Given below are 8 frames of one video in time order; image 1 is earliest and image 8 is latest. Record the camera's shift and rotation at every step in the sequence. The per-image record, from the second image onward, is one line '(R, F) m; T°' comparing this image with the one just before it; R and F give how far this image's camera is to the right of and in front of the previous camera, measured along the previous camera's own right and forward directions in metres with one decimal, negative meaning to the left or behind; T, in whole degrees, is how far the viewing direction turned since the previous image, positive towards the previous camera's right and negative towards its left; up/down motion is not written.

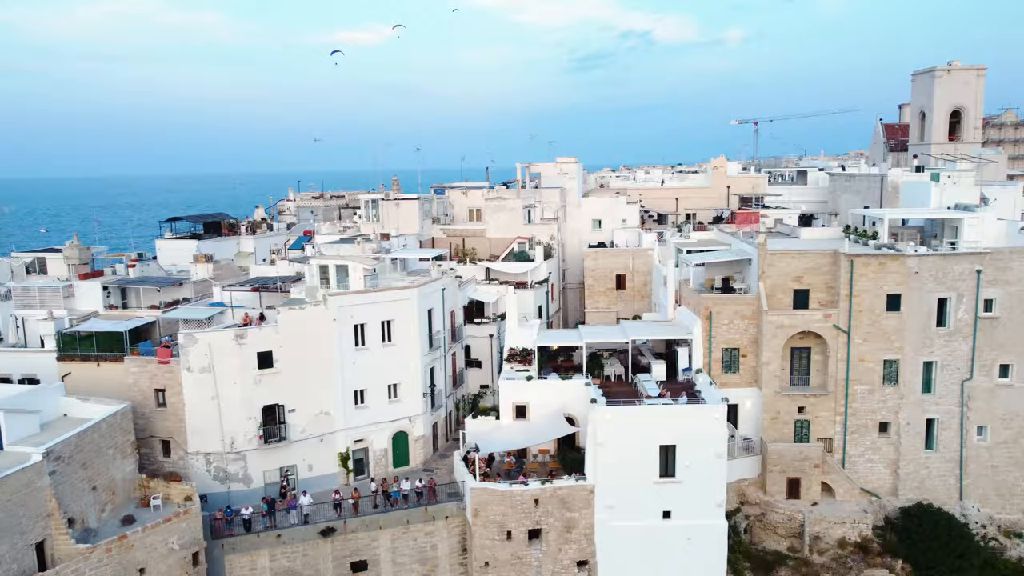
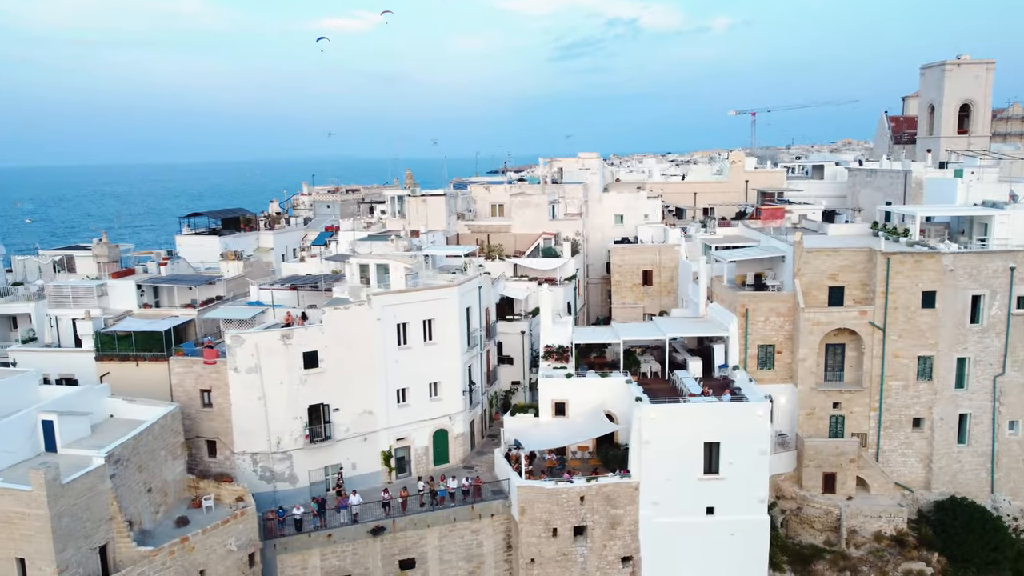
(-2.0, -0.1) m; +1°
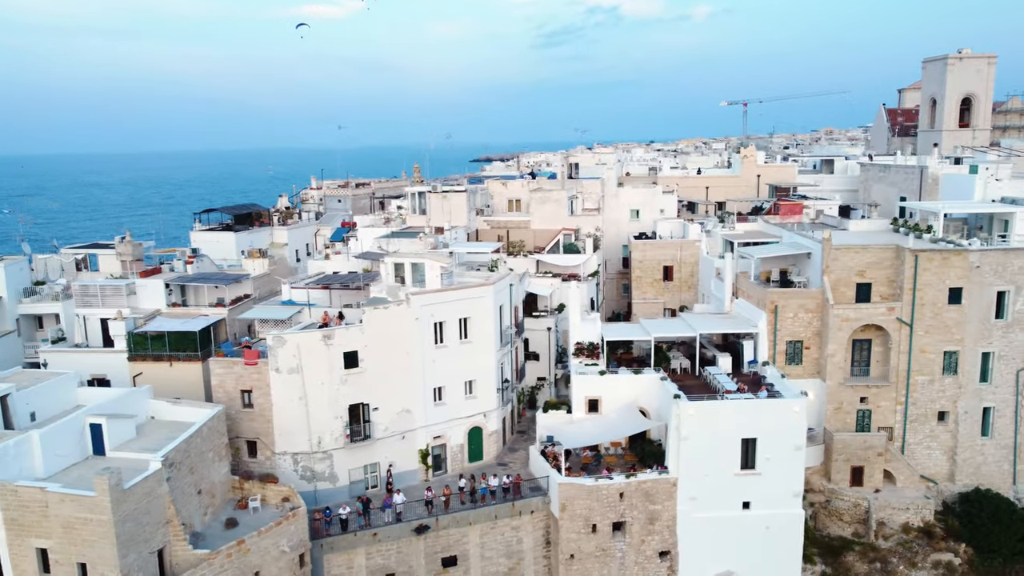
(-2.0, -0.2) m; +1°
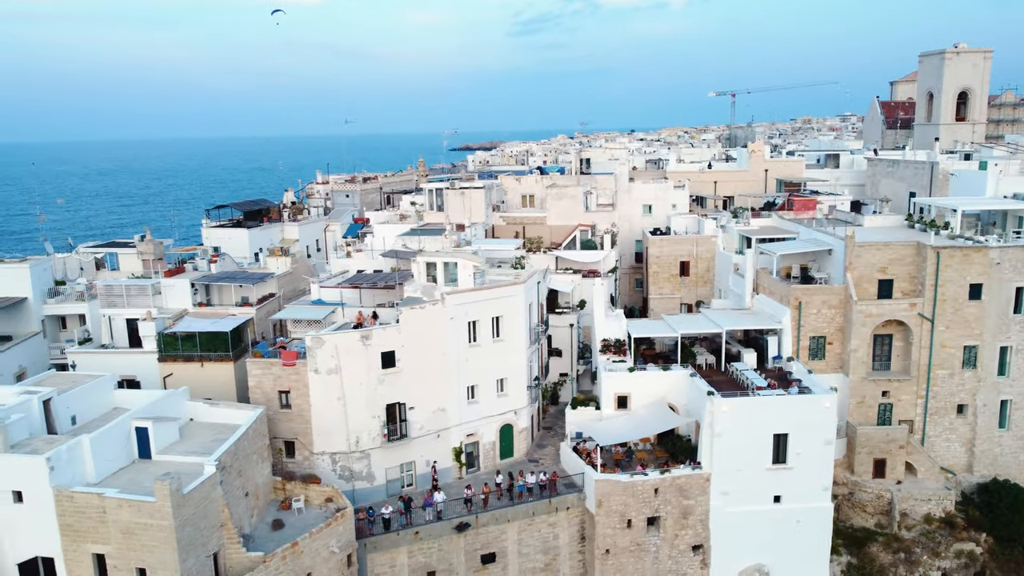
(-2.0, -0.2) m; +2°
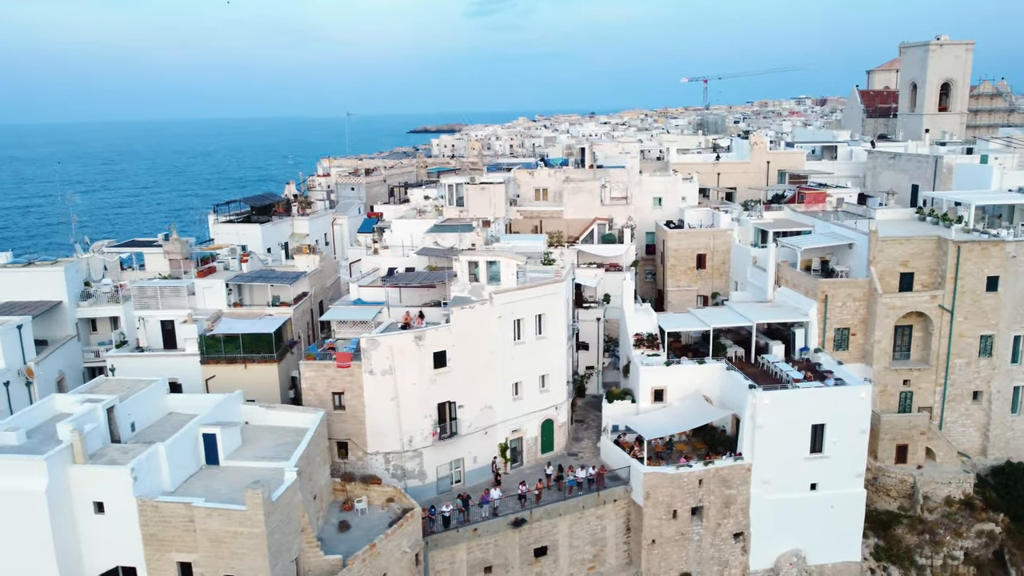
(-3.3, -0.4) m; +3°
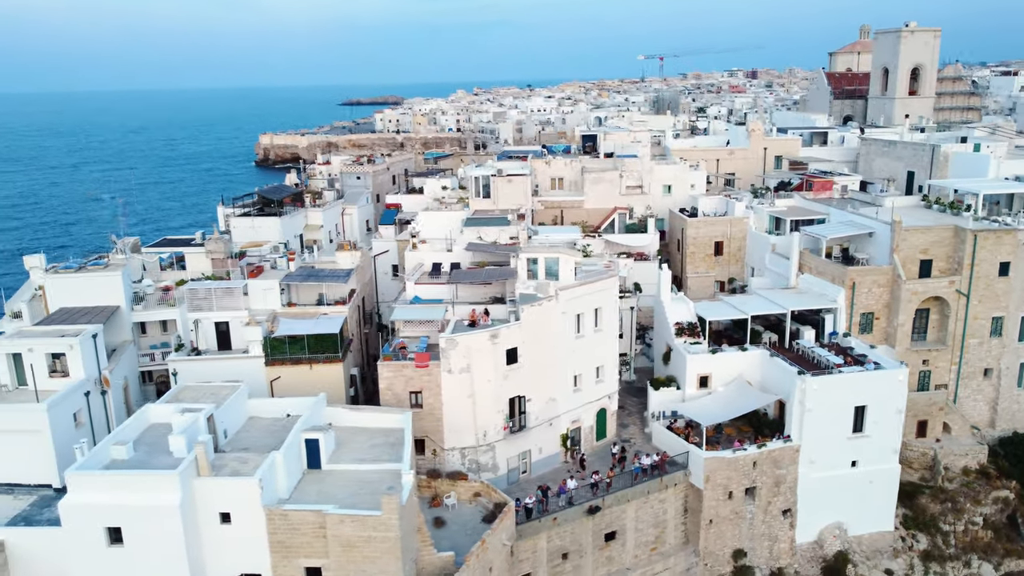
(-4.9, -0.7) m; +5°
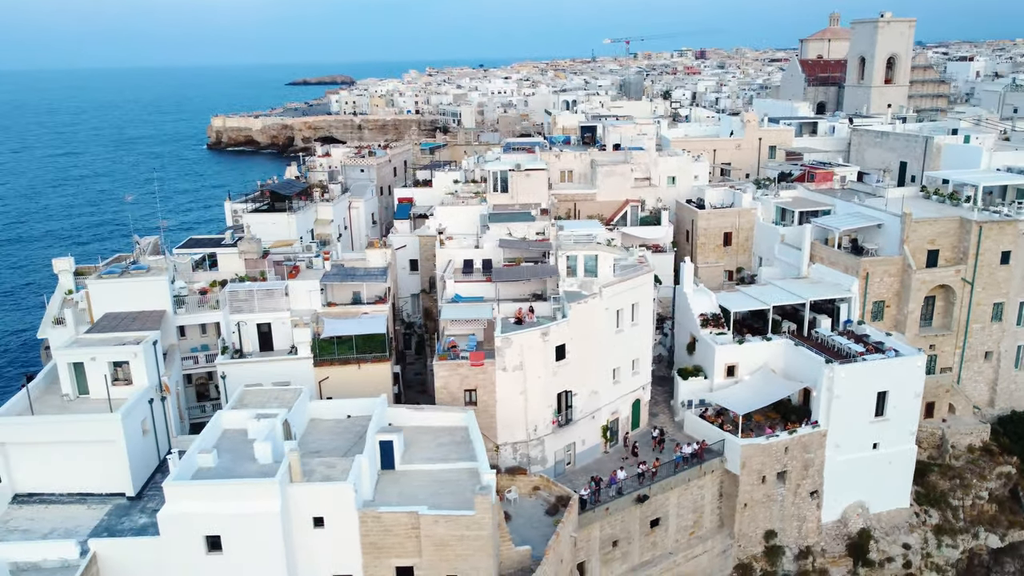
(-3.7, -0.6) m; +4°
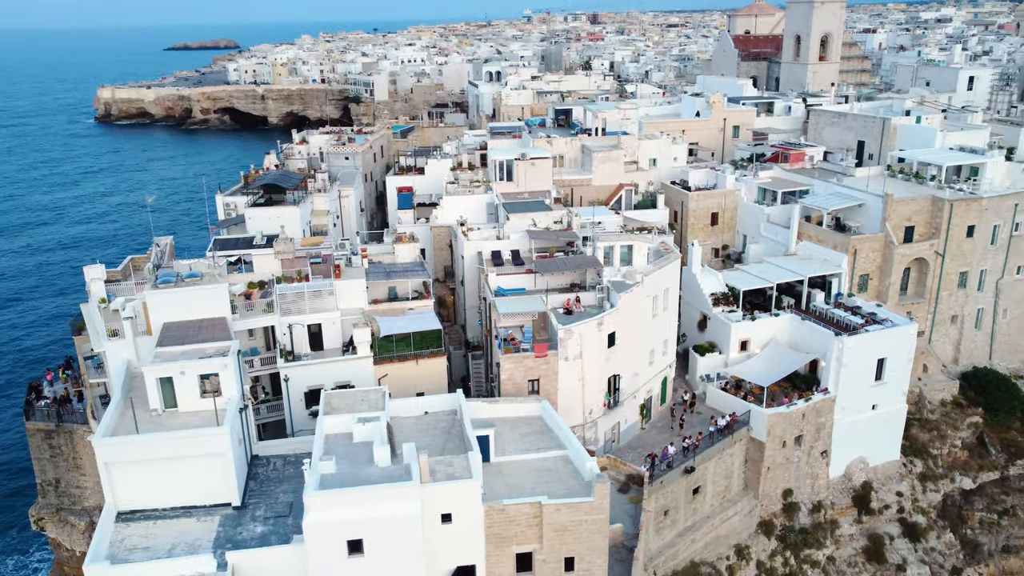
(-6.2, -1.1) m; +7°
